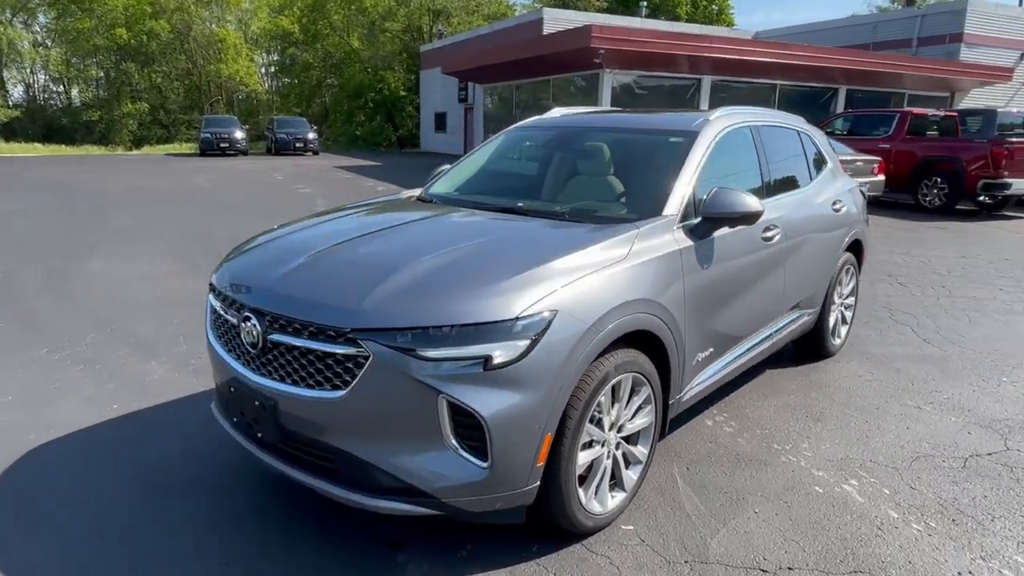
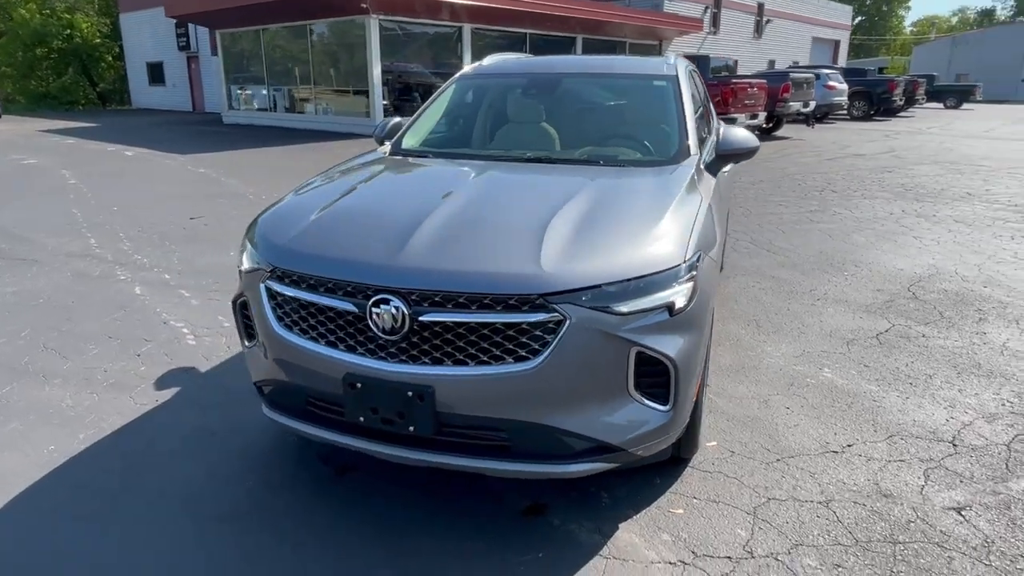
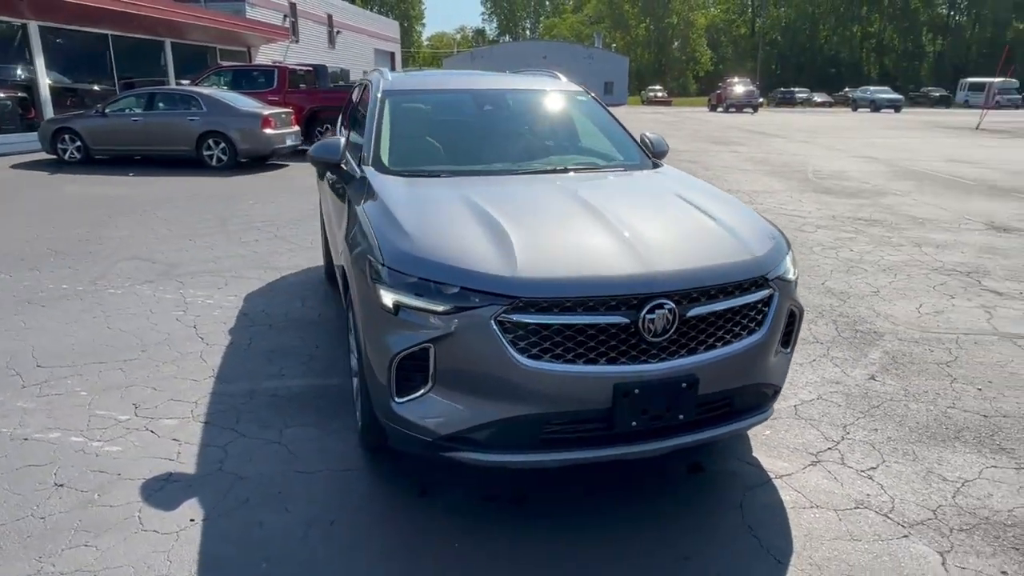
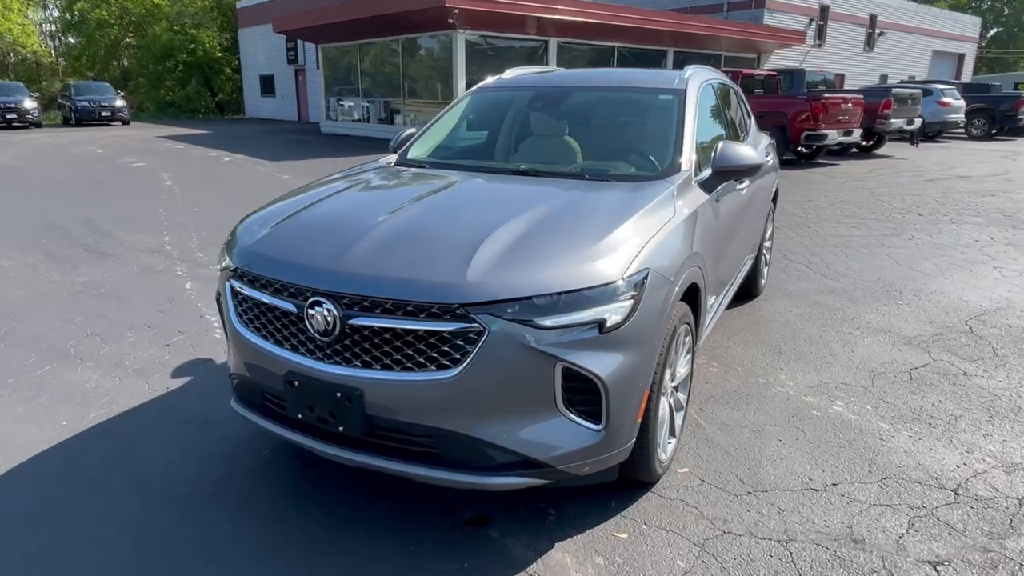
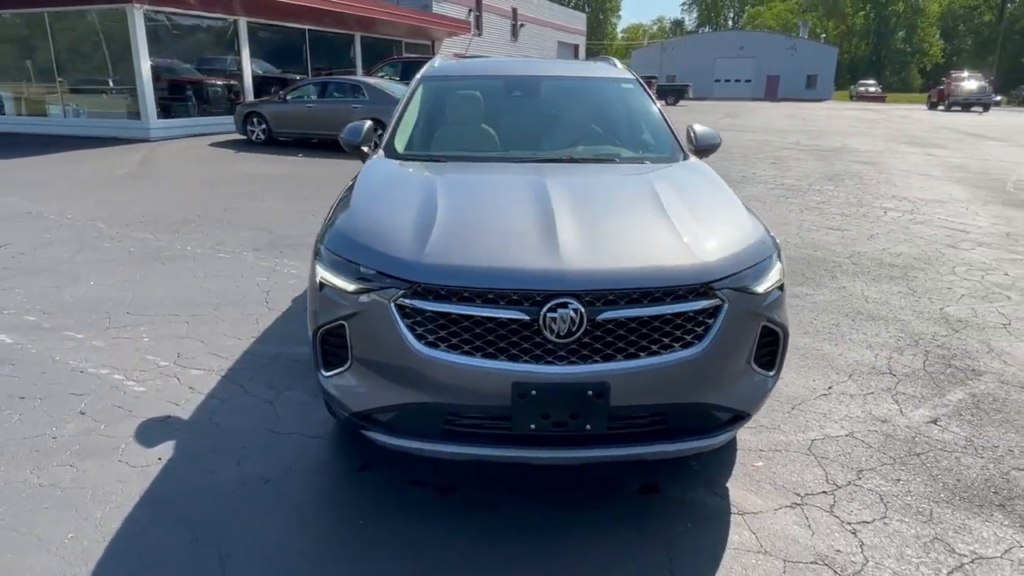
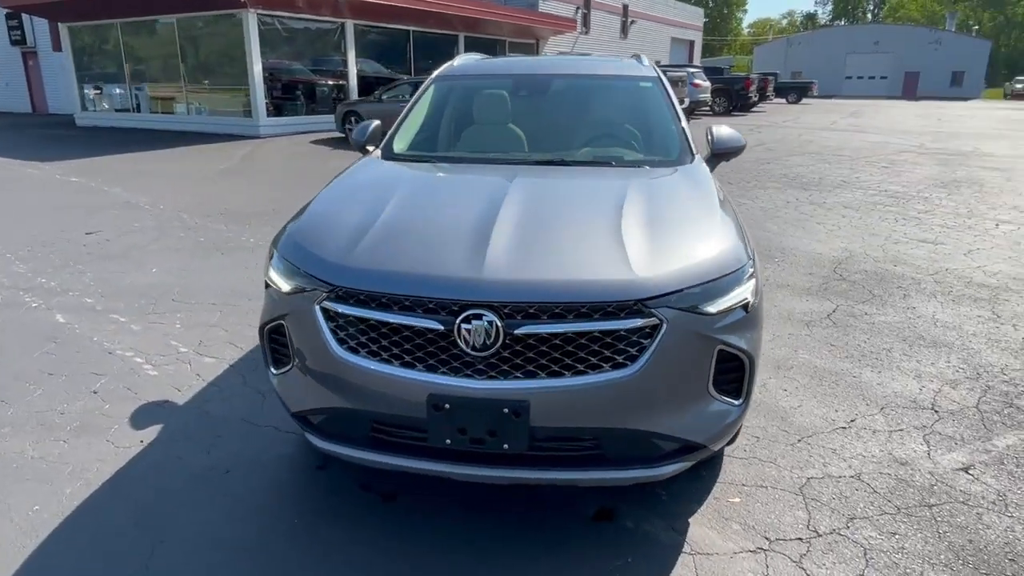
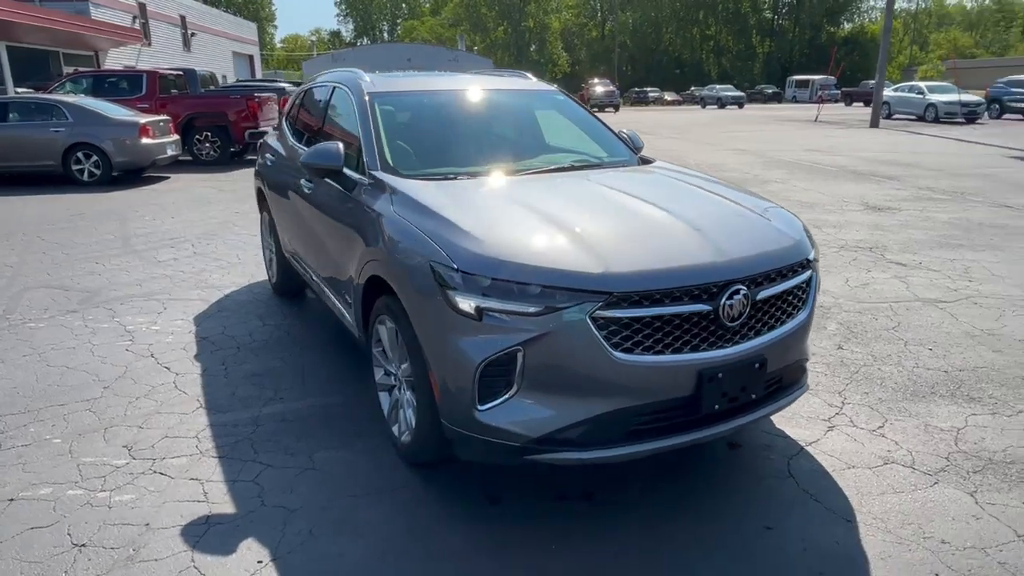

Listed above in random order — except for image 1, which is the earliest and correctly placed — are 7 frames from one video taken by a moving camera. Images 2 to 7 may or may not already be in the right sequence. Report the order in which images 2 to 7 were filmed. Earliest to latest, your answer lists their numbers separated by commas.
4, 2, 6, 5, 3, 7
